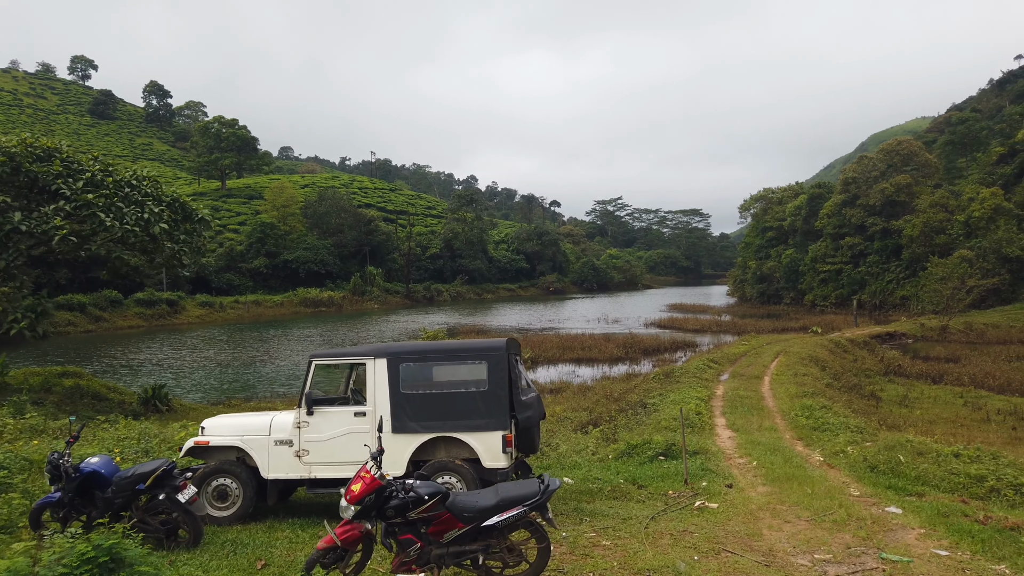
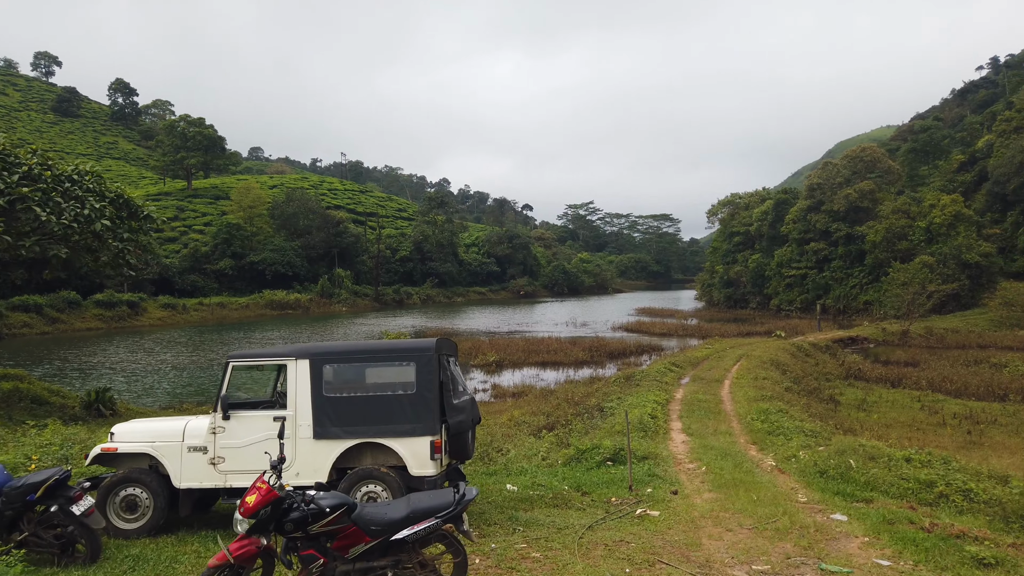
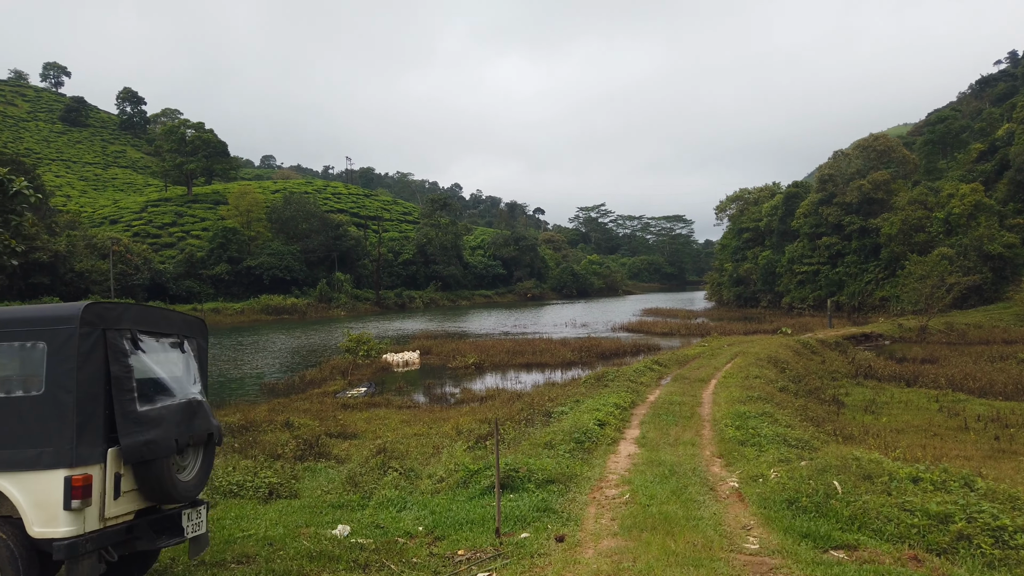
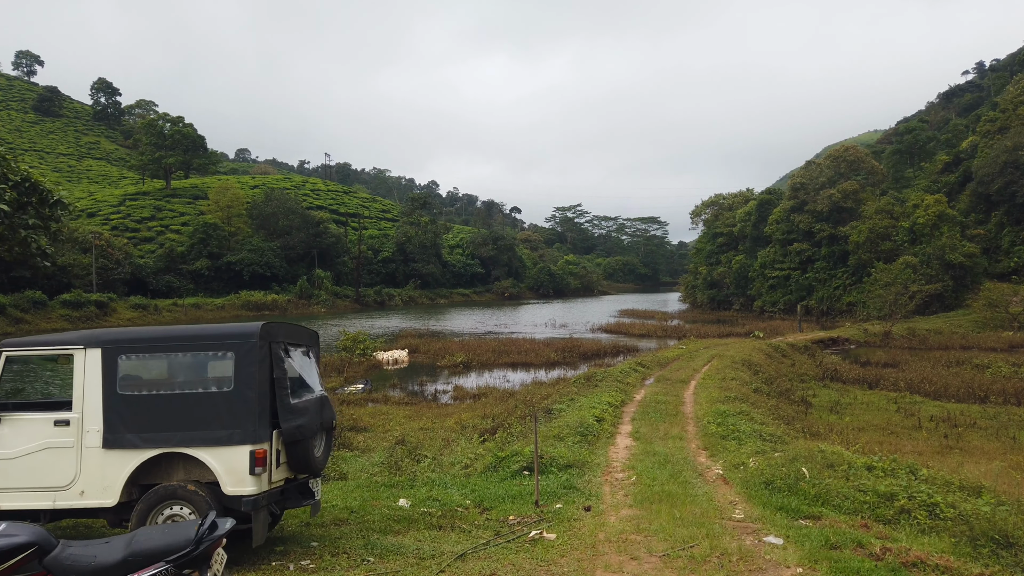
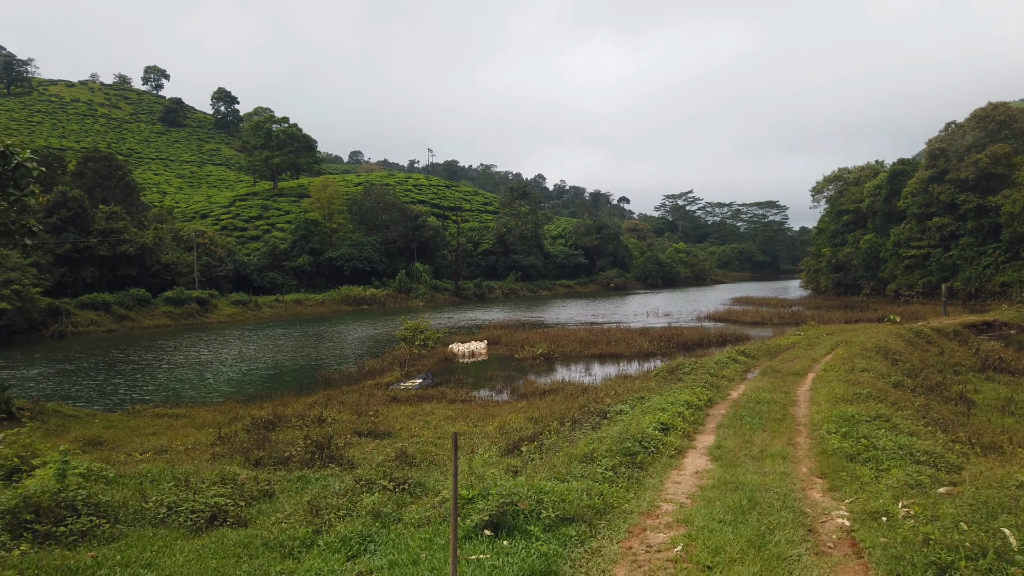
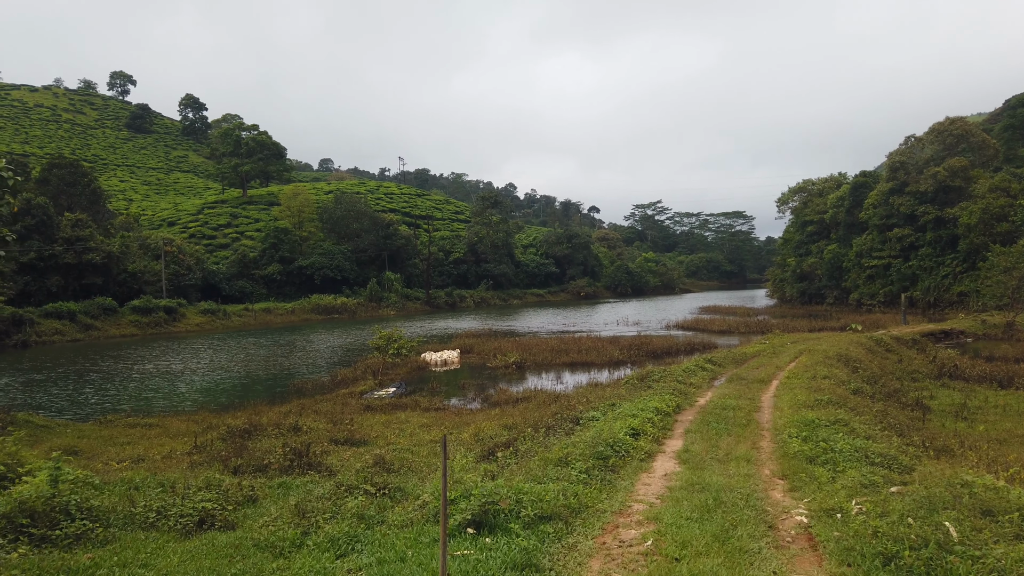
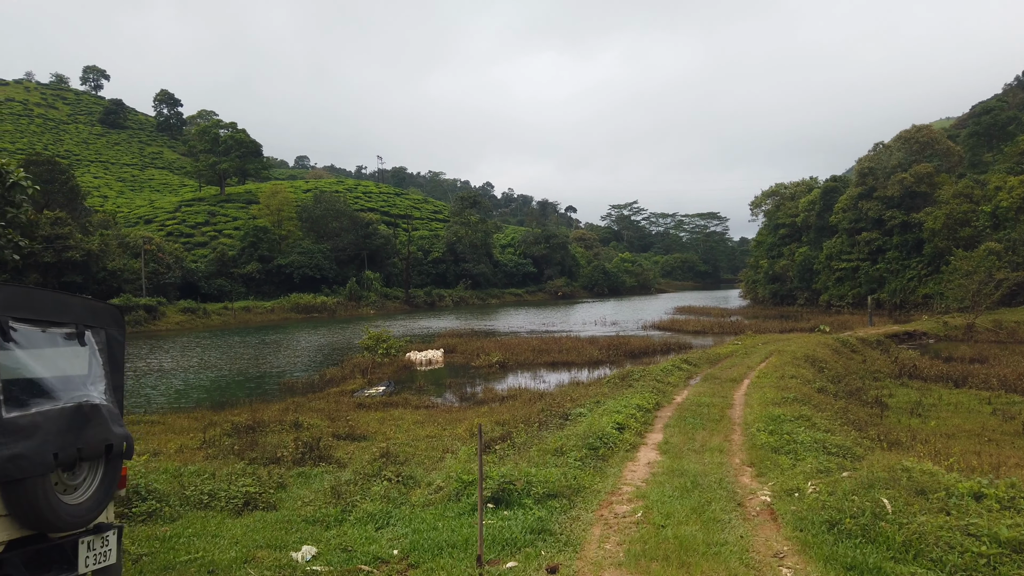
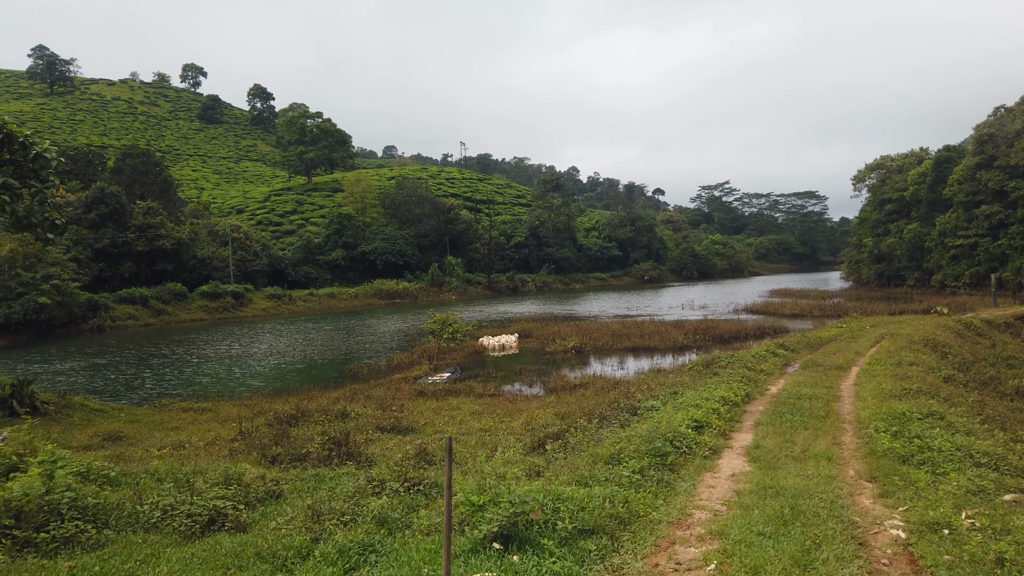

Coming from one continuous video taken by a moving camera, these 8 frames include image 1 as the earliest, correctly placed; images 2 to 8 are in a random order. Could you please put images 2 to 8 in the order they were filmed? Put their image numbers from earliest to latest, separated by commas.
2, 4, 3, 7, 6, 5, 8
